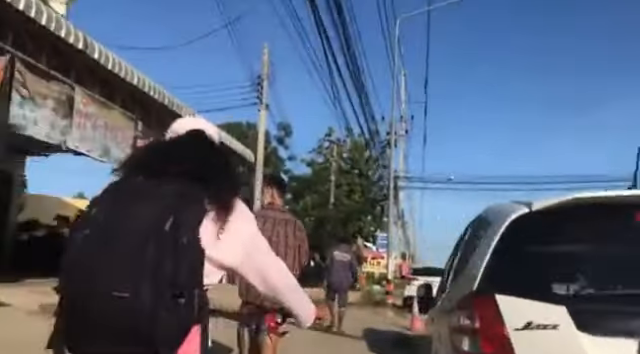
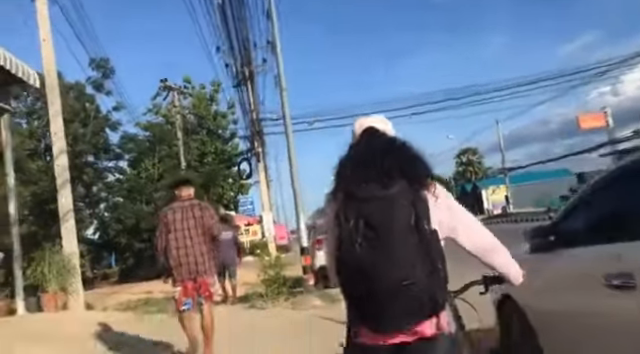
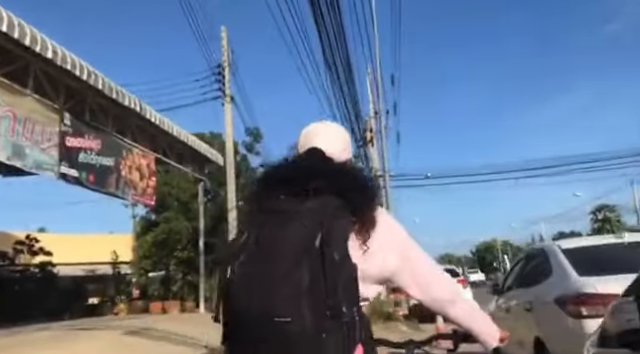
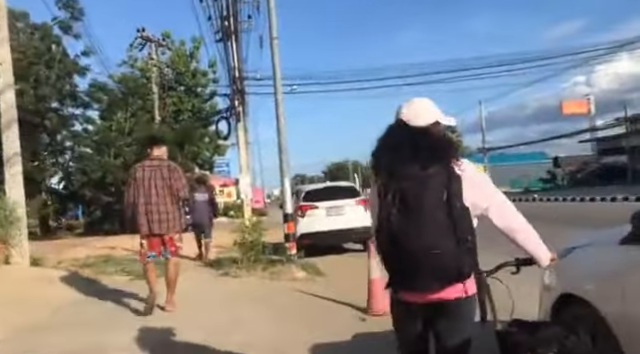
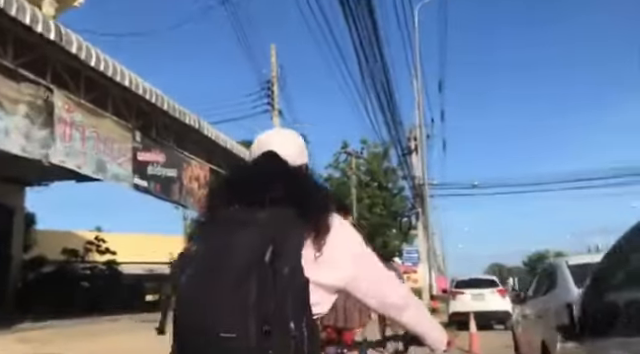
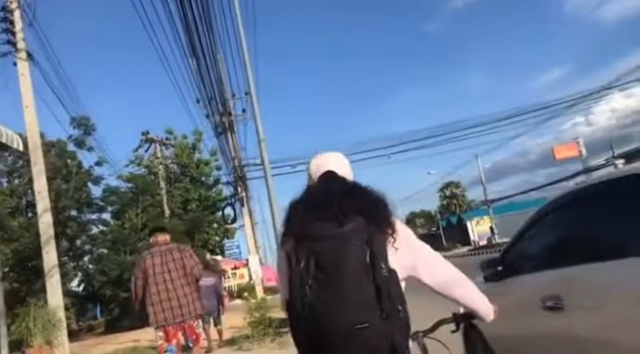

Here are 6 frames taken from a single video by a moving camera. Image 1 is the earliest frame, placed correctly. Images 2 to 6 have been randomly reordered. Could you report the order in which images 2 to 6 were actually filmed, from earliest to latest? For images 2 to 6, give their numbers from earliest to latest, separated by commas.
5, 3, 6, 2, 4
